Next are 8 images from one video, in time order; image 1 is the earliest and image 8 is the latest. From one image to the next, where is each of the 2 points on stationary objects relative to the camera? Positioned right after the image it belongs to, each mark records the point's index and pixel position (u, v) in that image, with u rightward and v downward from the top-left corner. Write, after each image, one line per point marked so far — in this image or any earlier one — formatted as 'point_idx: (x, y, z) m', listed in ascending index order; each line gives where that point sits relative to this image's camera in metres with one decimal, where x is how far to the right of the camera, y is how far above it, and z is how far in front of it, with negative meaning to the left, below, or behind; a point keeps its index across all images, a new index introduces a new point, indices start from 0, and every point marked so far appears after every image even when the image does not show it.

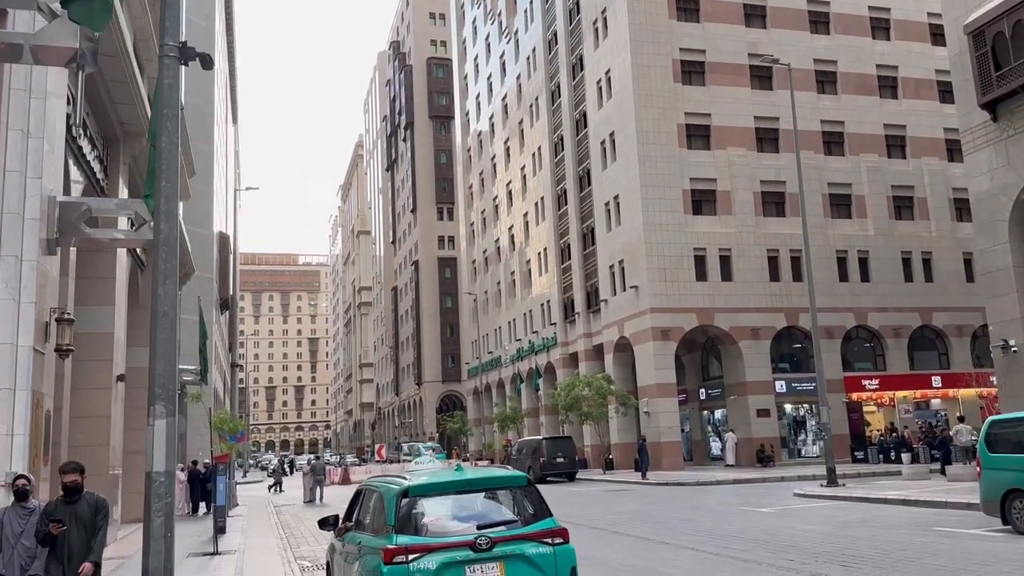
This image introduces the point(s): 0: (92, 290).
0: (-9.8, 0.0, +19.0) m
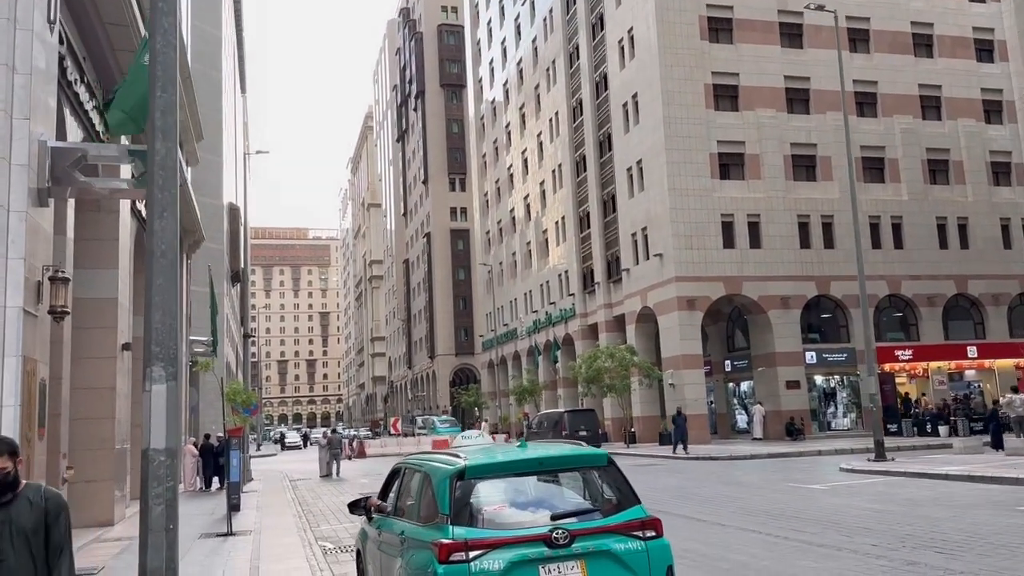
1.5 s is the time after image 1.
0: (-9.1, +0.8, +17.7) m
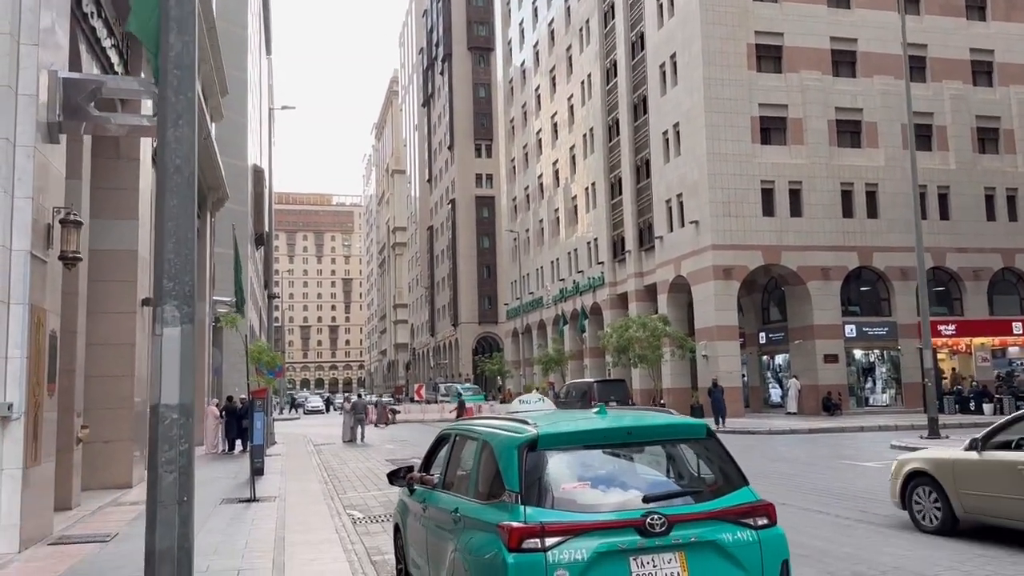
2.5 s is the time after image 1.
0: (-8.3, +1.8, +16.8) m
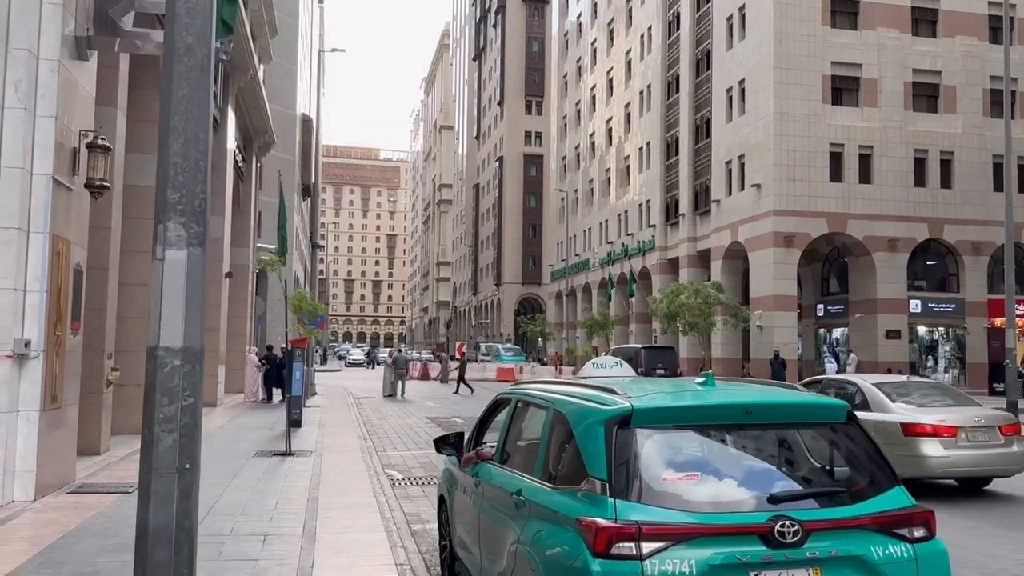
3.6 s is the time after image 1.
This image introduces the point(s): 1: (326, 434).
0: (-7.1, +3.0, +16.0) m
1: (-4.1, -3.2, +18.0) m
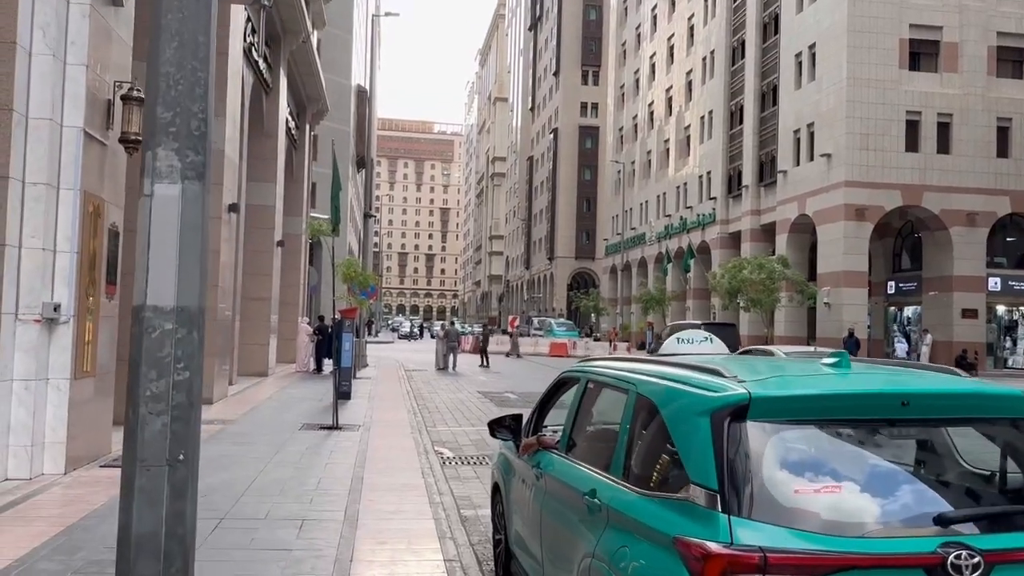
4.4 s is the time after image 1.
0: (-6.0, +3.6, +15.4) m
1: (-2.9, -2.5, +17.4) m
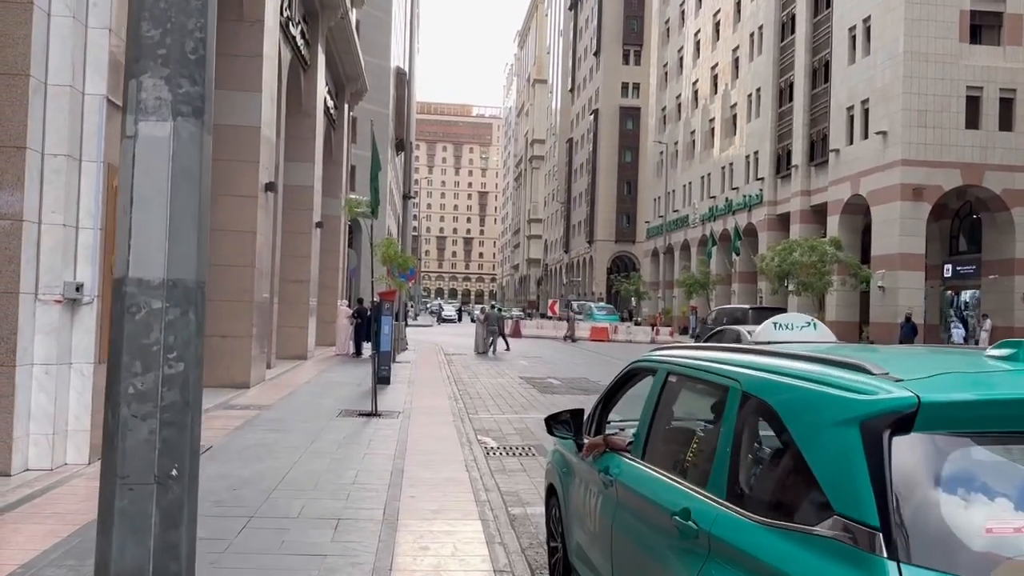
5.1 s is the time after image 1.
0: (-5.1, +4.0, +14.9) m
1: (-2.0, -2.1, +16.9) m
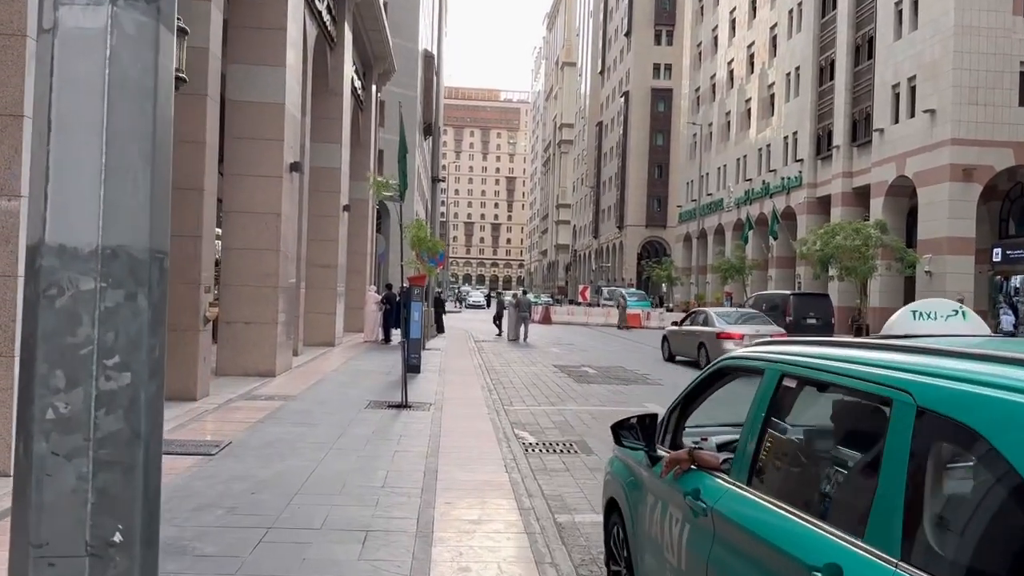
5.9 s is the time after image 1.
0: (-4.5, +4.2, +14.2) m
1: (-1.3, -1.8, +16.2) m
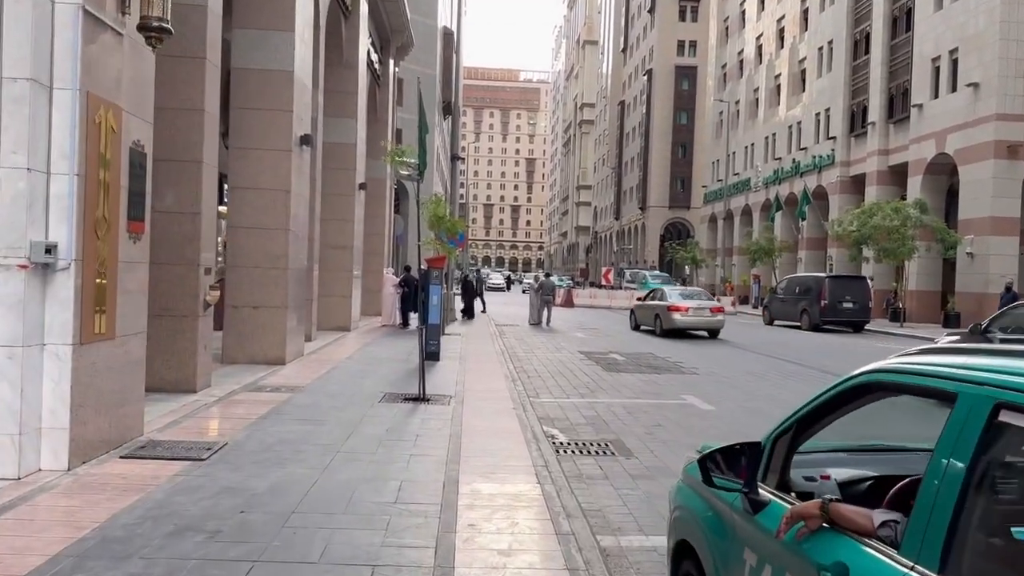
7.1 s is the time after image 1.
0: (-4.1, +4.5, +13.1) m
1: (-0.8, -1.5, +15.2) m
